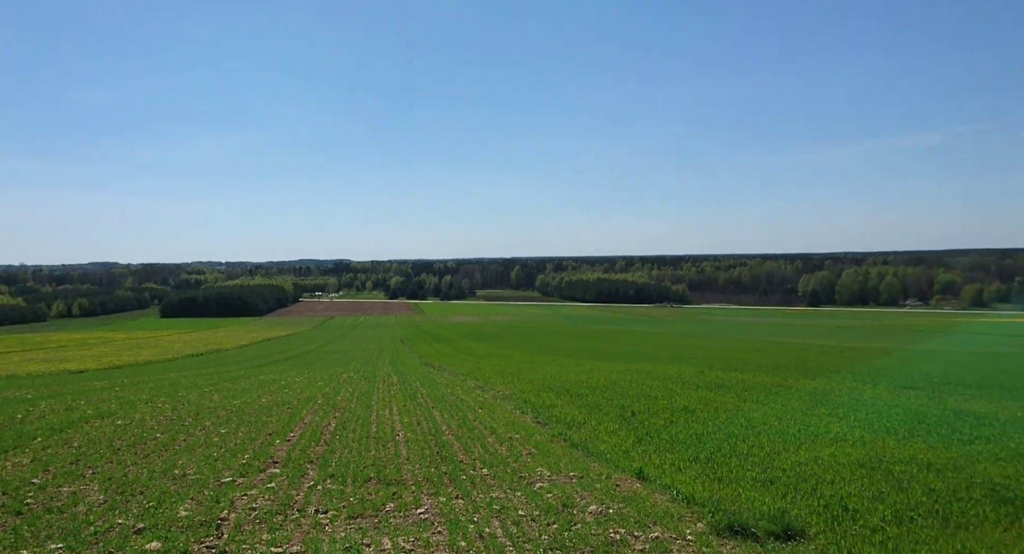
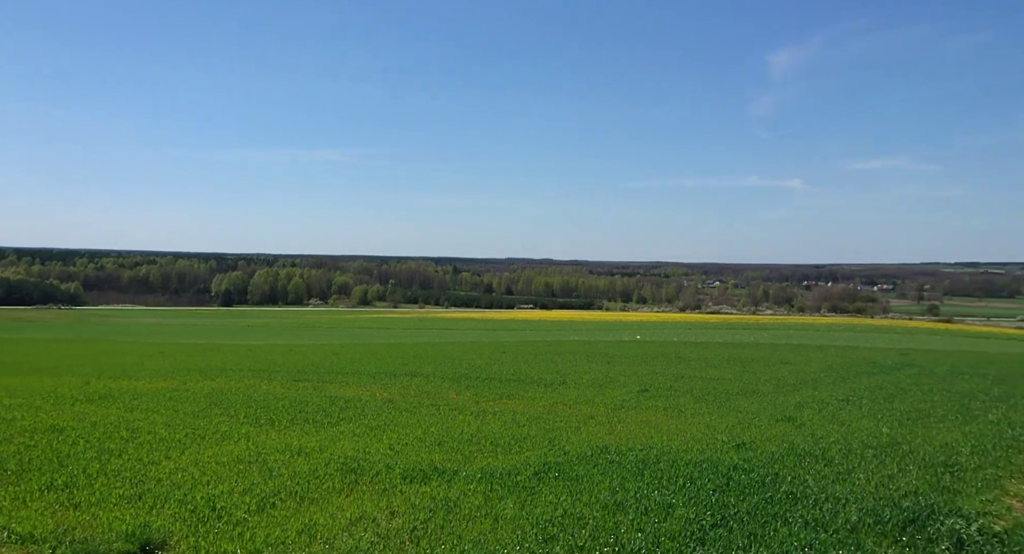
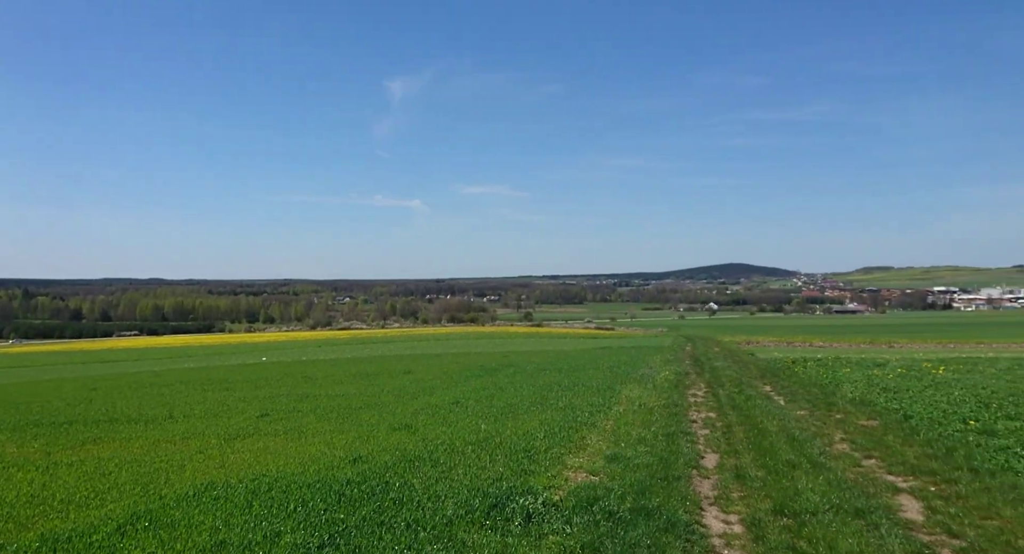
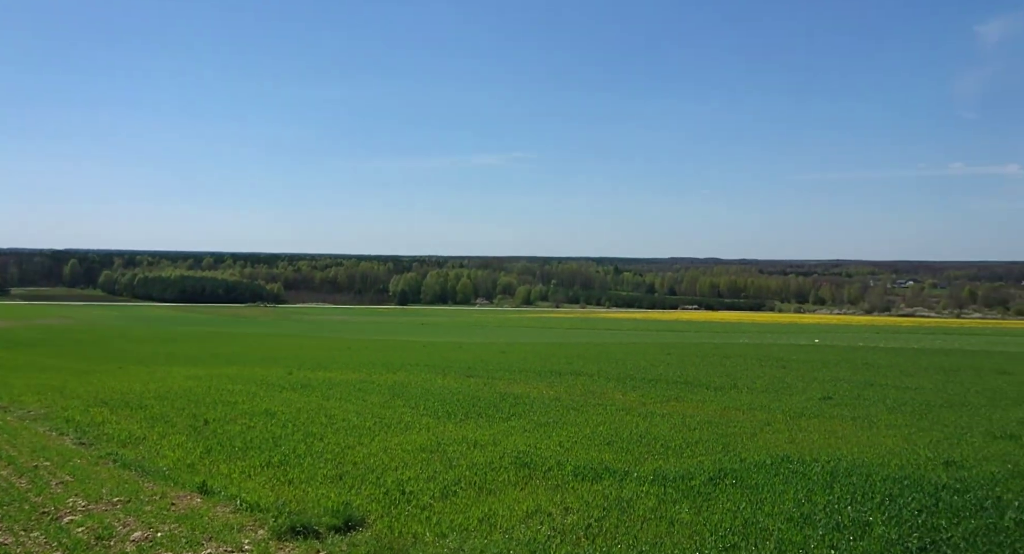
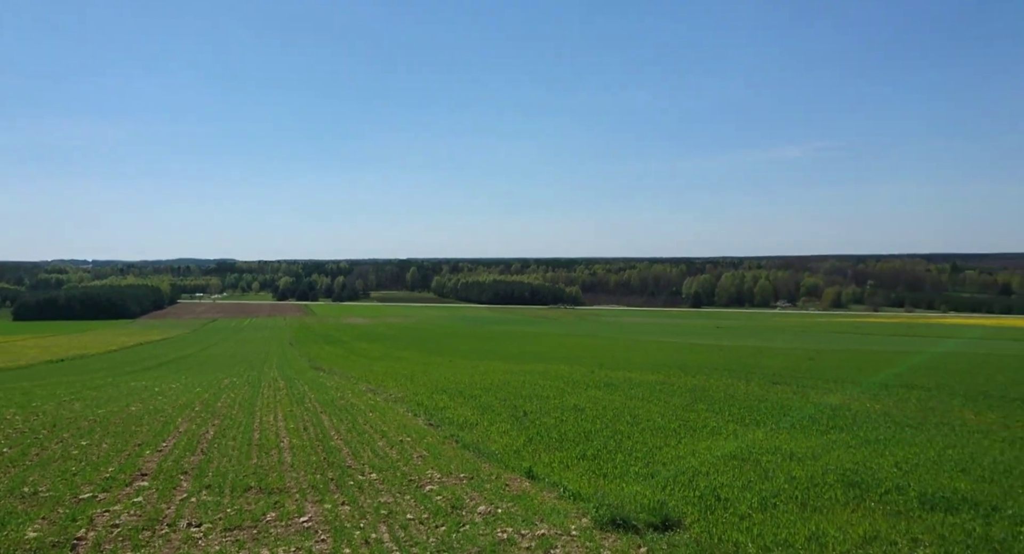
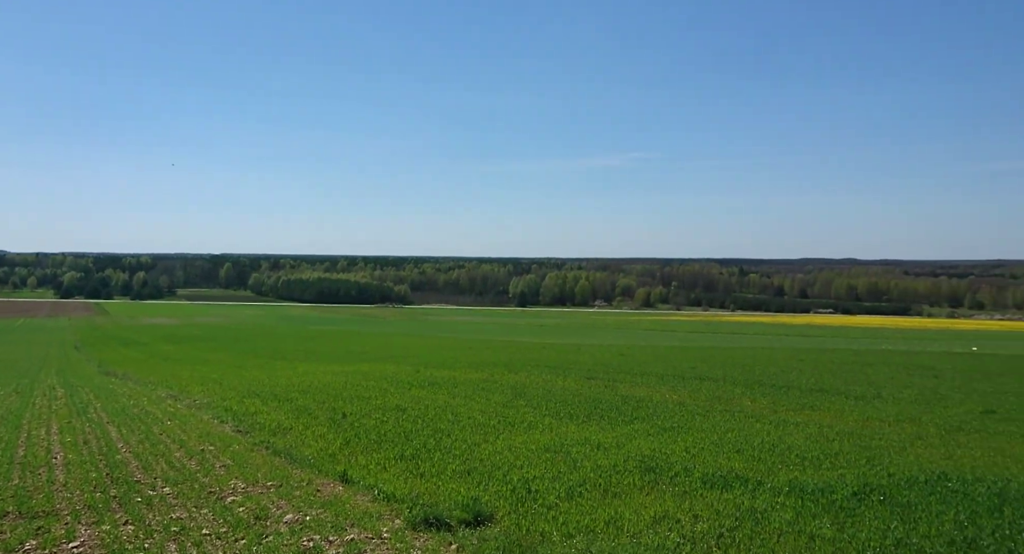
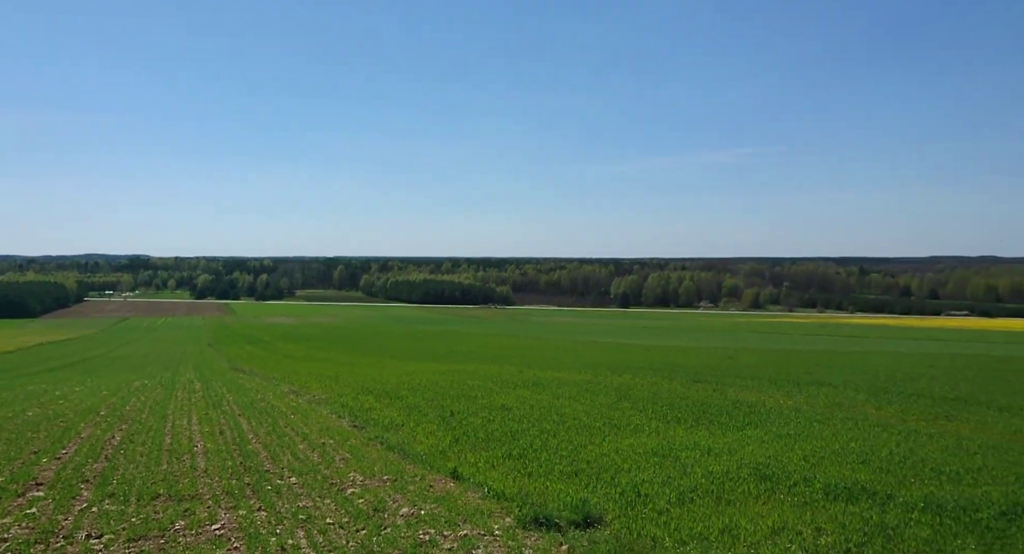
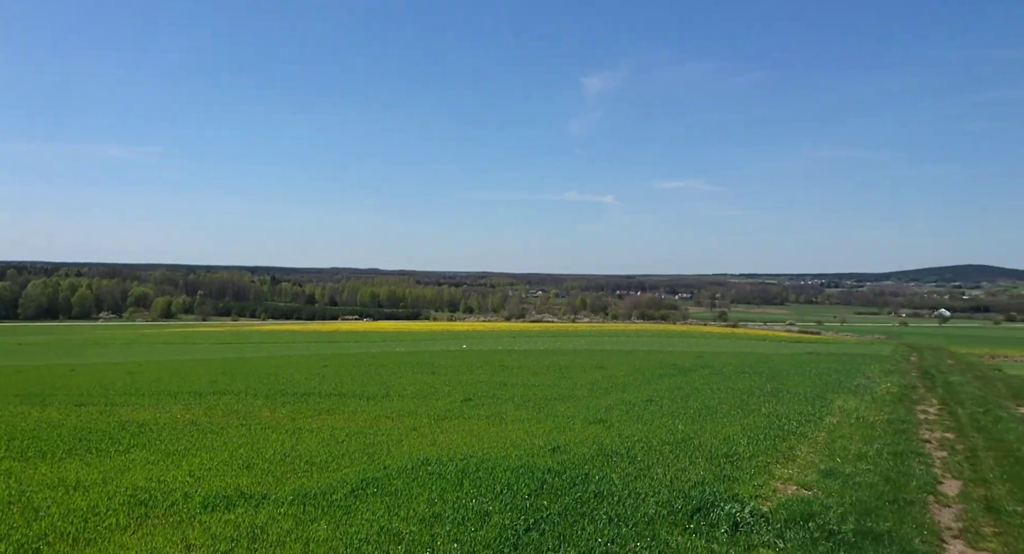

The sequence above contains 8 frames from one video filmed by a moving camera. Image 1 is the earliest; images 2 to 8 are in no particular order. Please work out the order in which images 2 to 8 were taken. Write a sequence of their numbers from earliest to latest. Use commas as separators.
5, 7, 6, 4, 2, 8, 3
